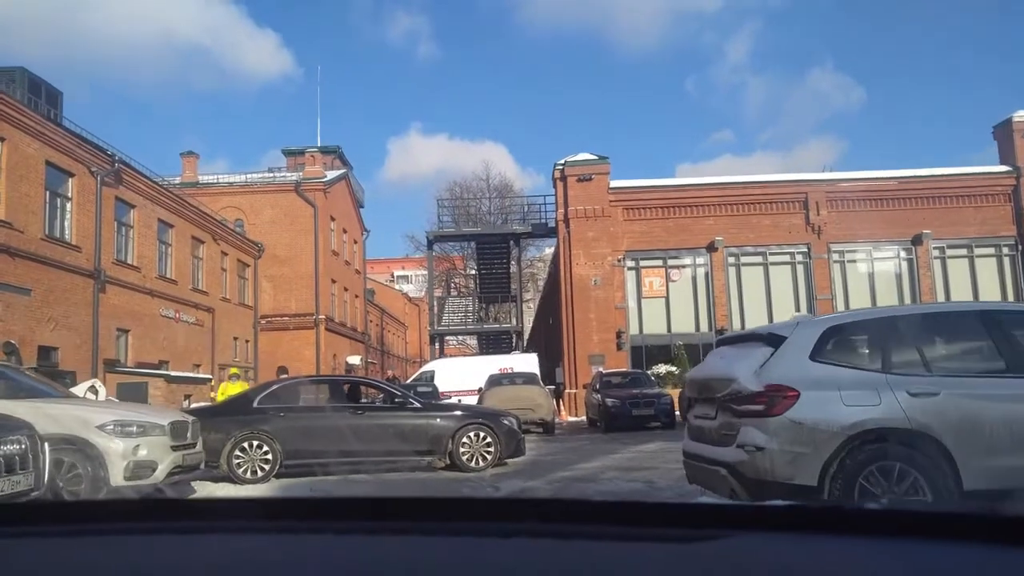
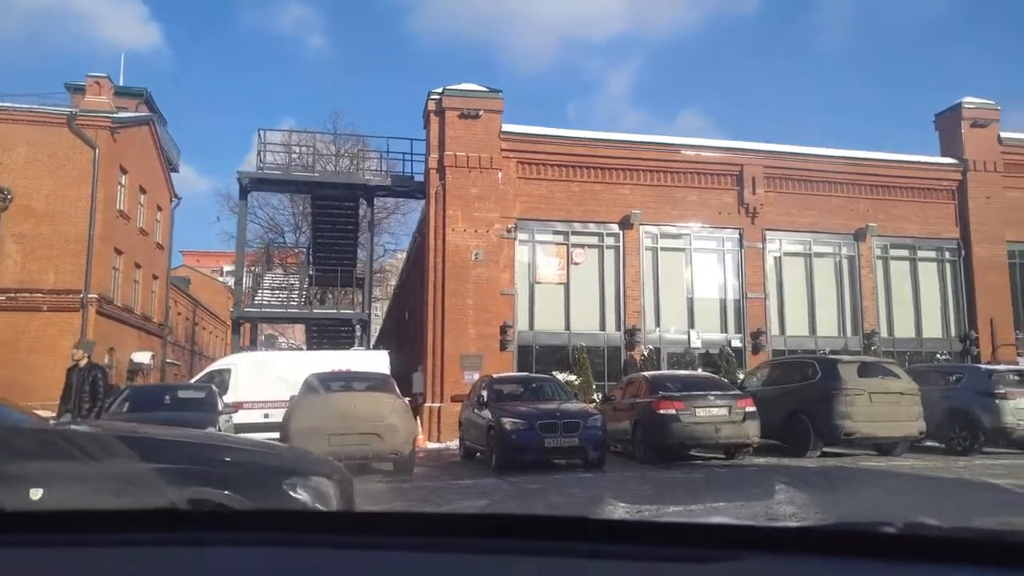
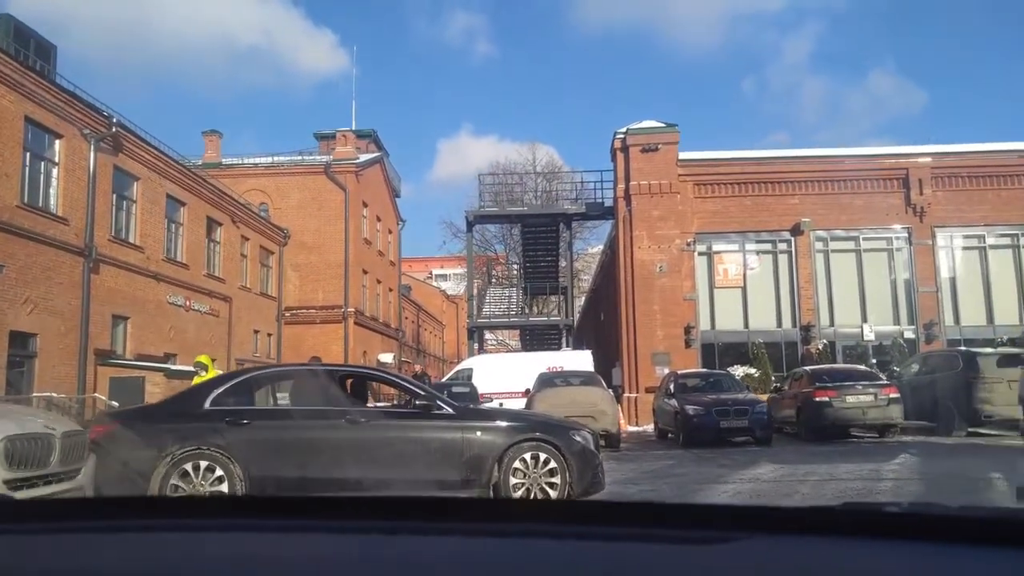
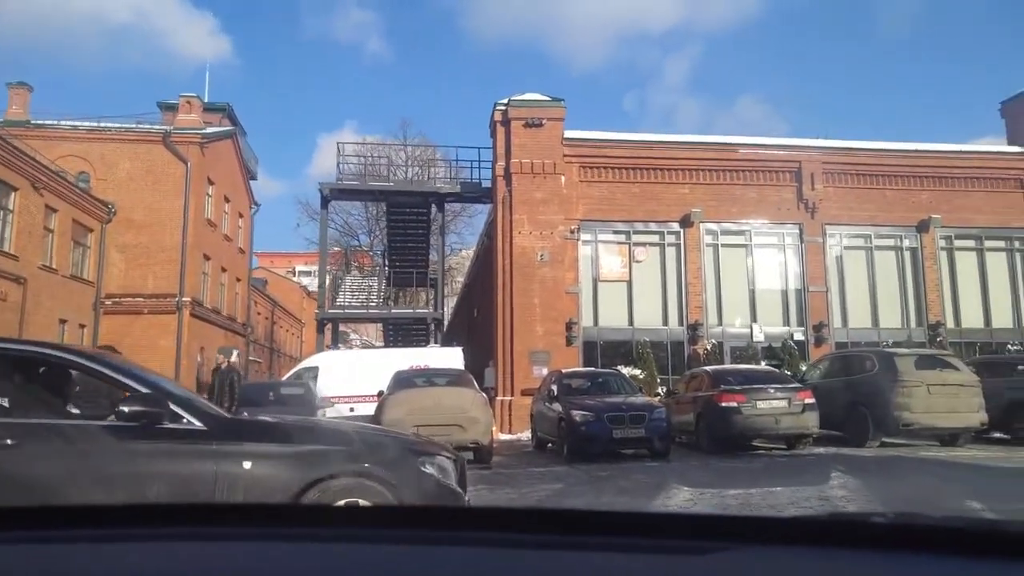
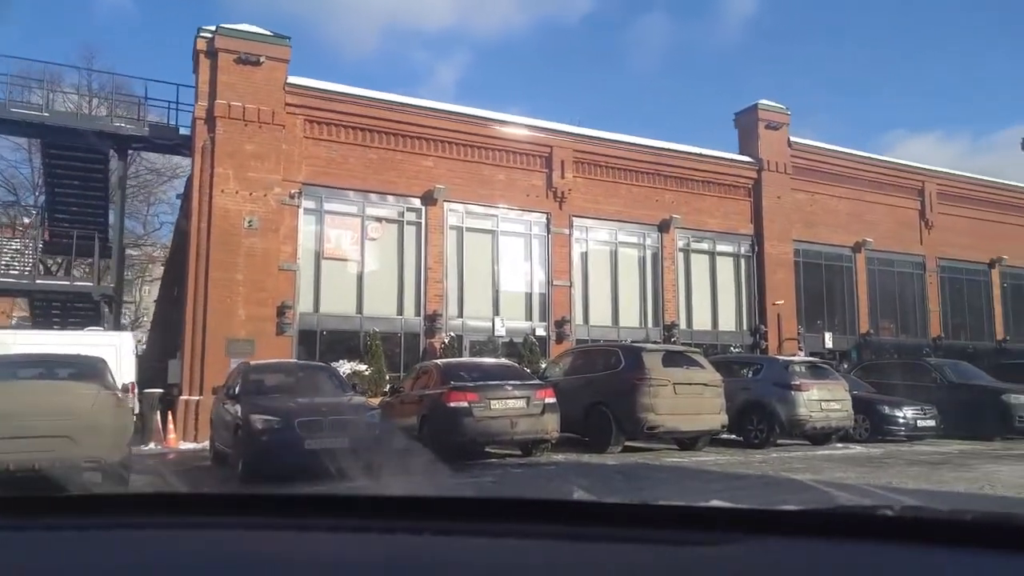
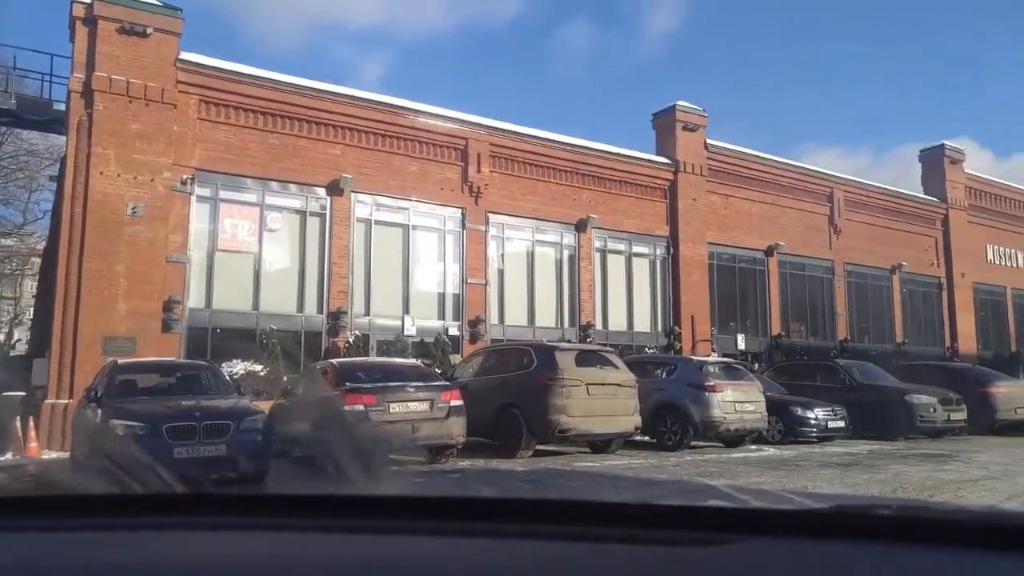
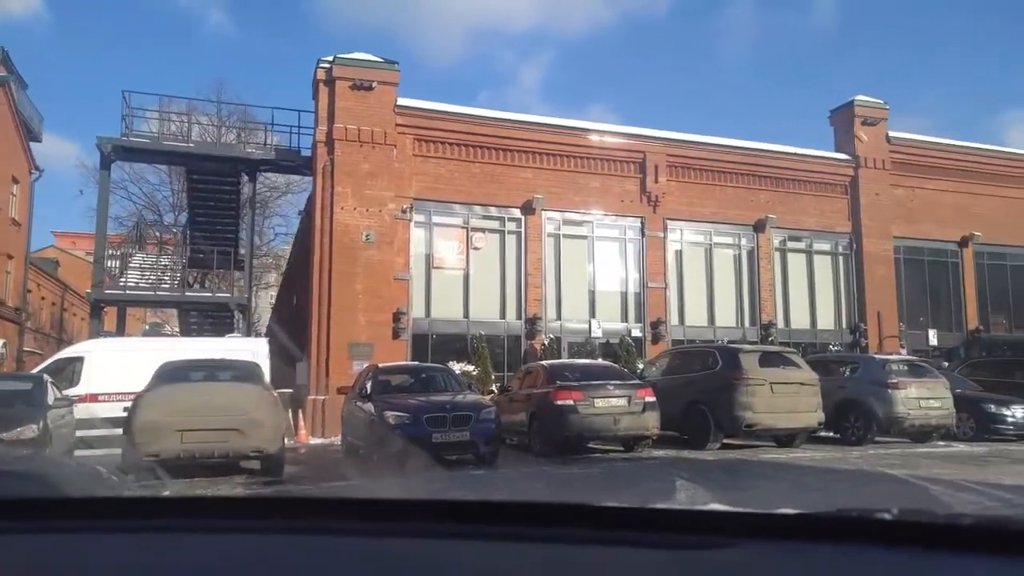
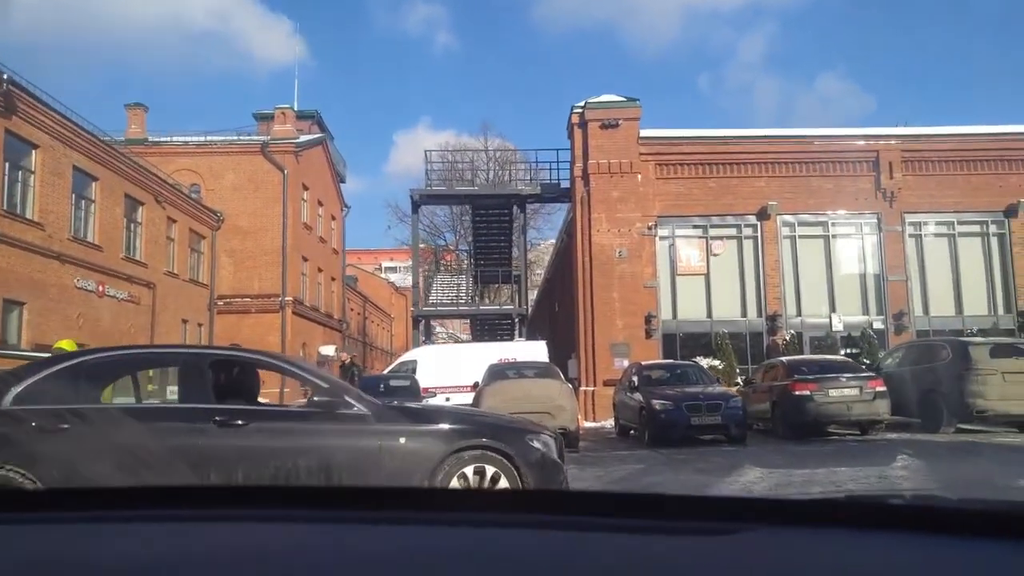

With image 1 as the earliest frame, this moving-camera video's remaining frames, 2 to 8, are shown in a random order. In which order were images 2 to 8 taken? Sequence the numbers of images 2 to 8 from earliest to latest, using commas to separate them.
3, 8, 4, 2, 7, 5, 6
